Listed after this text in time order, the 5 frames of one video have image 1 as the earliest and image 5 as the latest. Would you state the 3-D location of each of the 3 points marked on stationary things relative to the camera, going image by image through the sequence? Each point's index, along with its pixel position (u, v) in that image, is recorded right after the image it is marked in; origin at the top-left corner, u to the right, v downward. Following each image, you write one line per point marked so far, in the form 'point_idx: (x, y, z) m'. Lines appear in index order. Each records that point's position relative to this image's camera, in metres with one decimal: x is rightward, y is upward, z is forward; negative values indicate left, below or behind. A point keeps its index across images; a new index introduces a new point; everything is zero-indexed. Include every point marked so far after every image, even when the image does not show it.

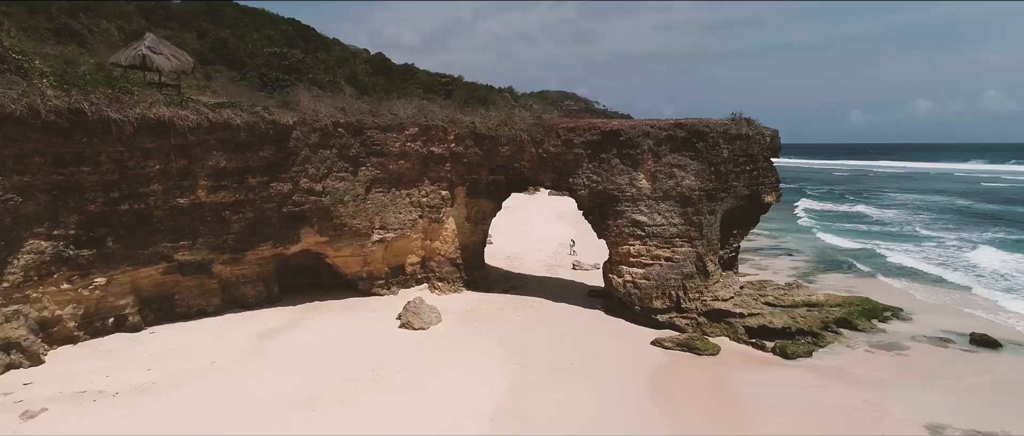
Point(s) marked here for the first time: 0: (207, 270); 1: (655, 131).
0: (-6.0, -1.0, +14.3) m
1: (+3.2, +1.9, +16.2) m
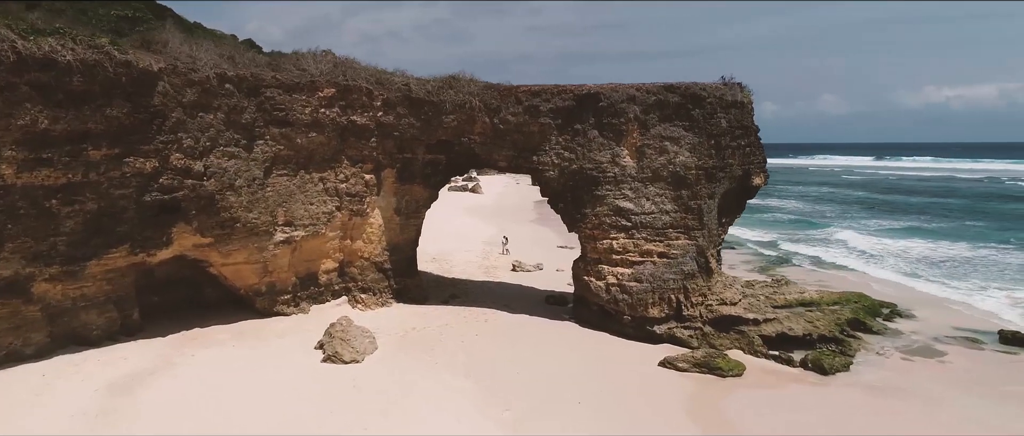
0: (-6.4, -1.0, +9.4) m
1: (+2.3, +2.2, +12.9) m
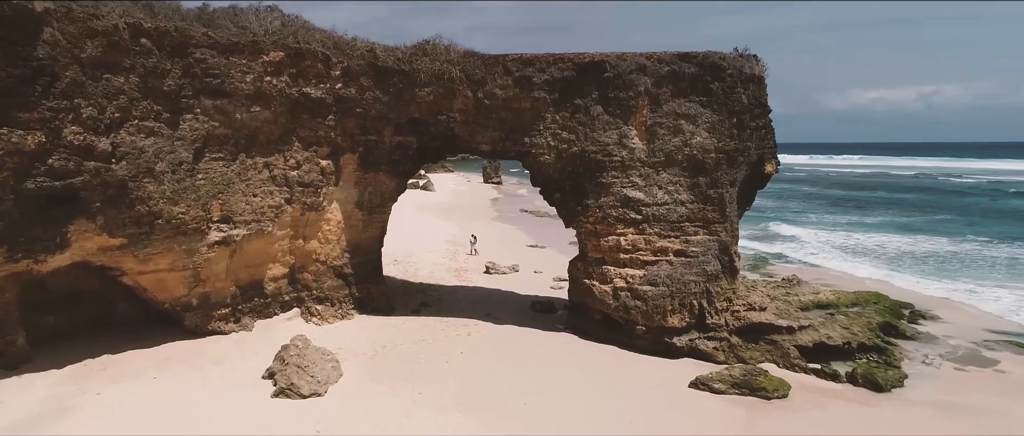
0: (-6.2, -0.9, +6.8) m
1: (+2.1, +2.3, +10.9) m
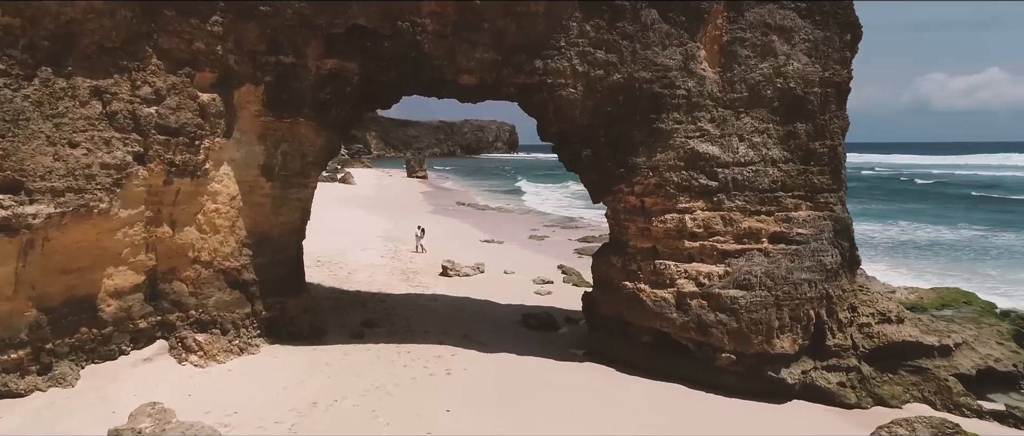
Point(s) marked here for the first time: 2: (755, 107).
0: (-5.6, -0.7, +2.0) m
1: (+2.2, +2.6, +7.1) m
2: (+2.5, +1.1, +7.2) m
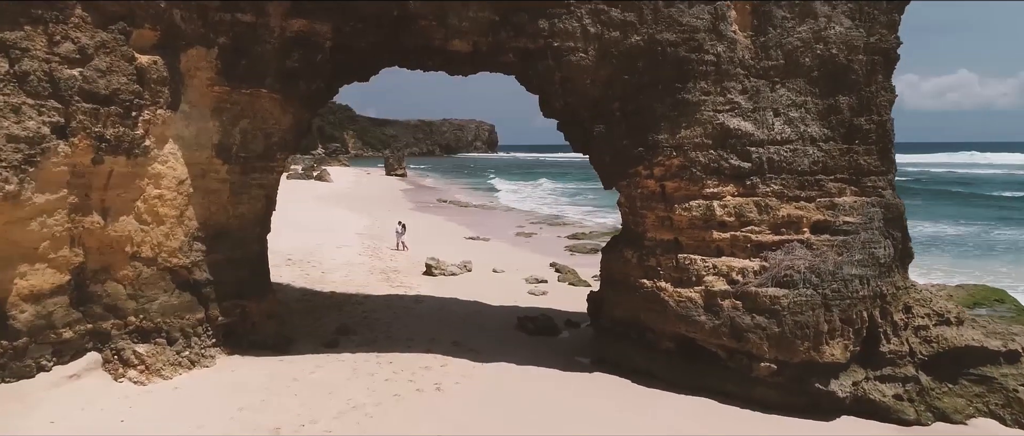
0: (-5.5, -0.6, +0.8) m
1: (+2.2, +2.8, +6.1) m
2: (+2.5, +1.2, +6.2) m
